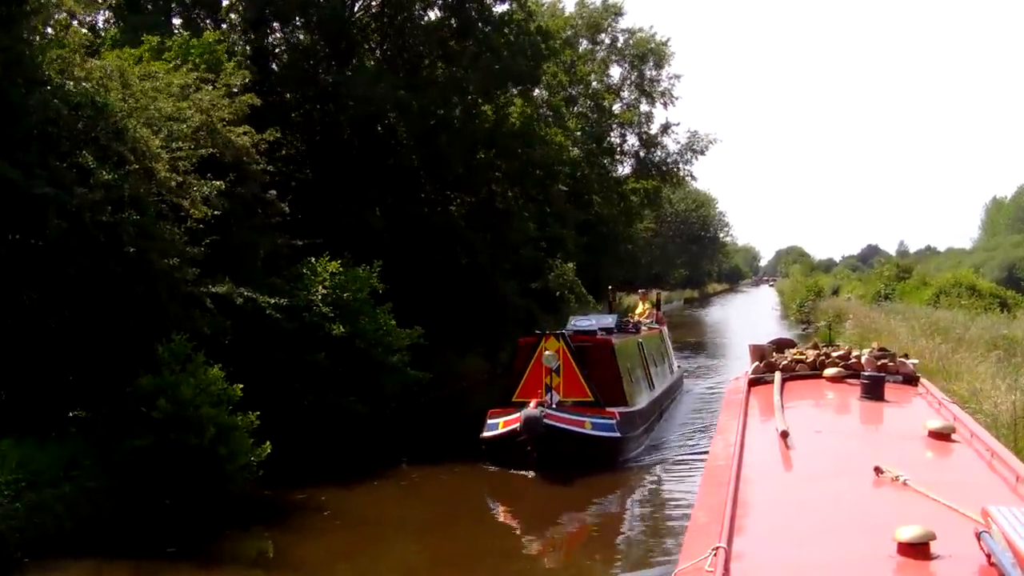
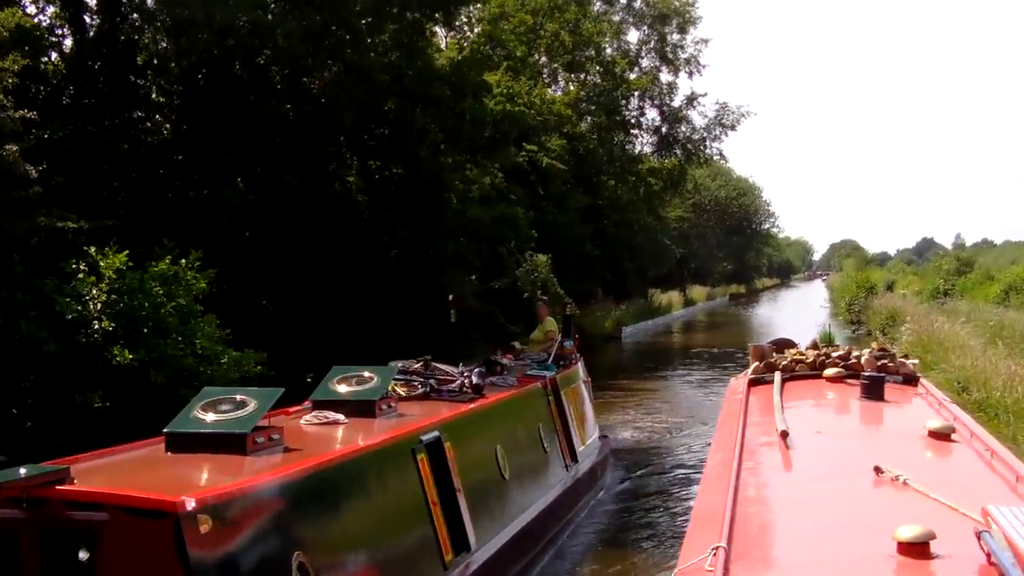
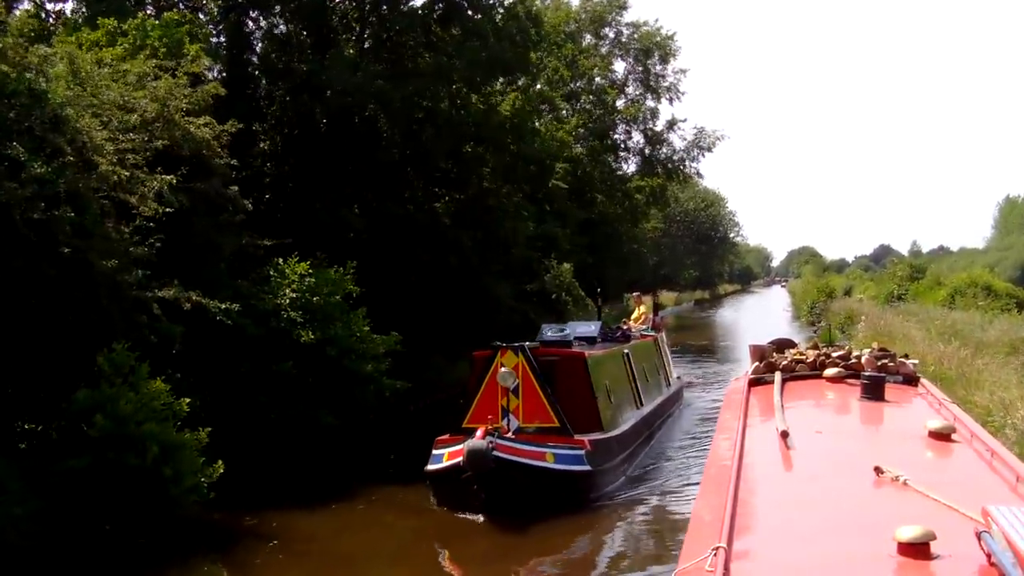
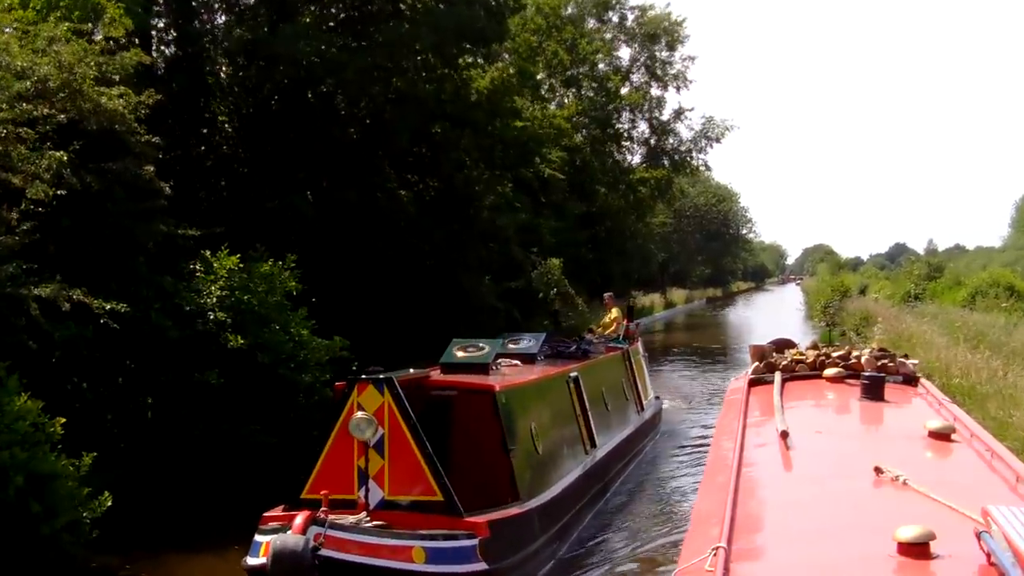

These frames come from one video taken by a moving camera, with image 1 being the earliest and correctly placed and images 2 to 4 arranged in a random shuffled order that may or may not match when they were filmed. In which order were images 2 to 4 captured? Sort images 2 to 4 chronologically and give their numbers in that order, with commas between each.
3, 4, 2
